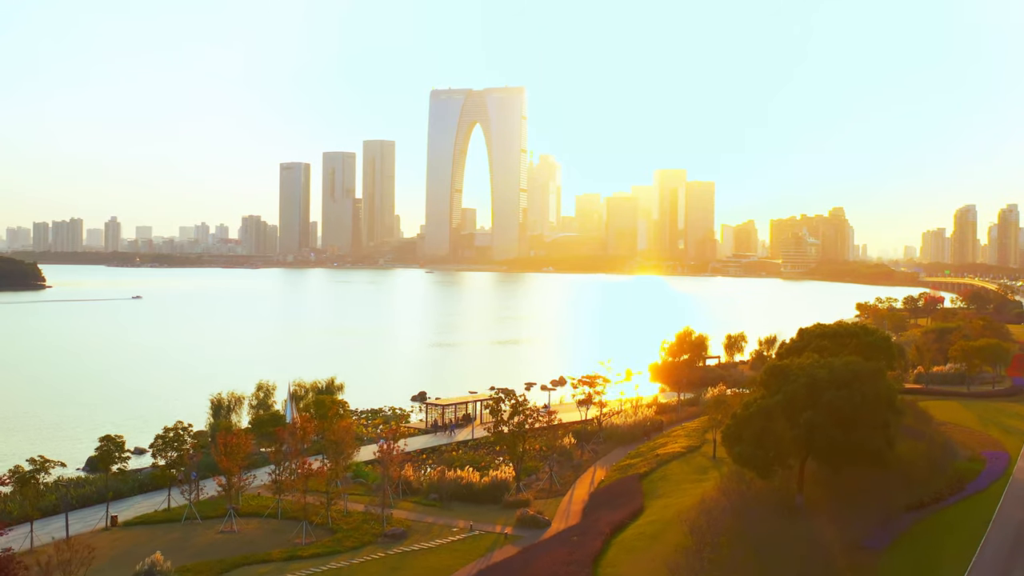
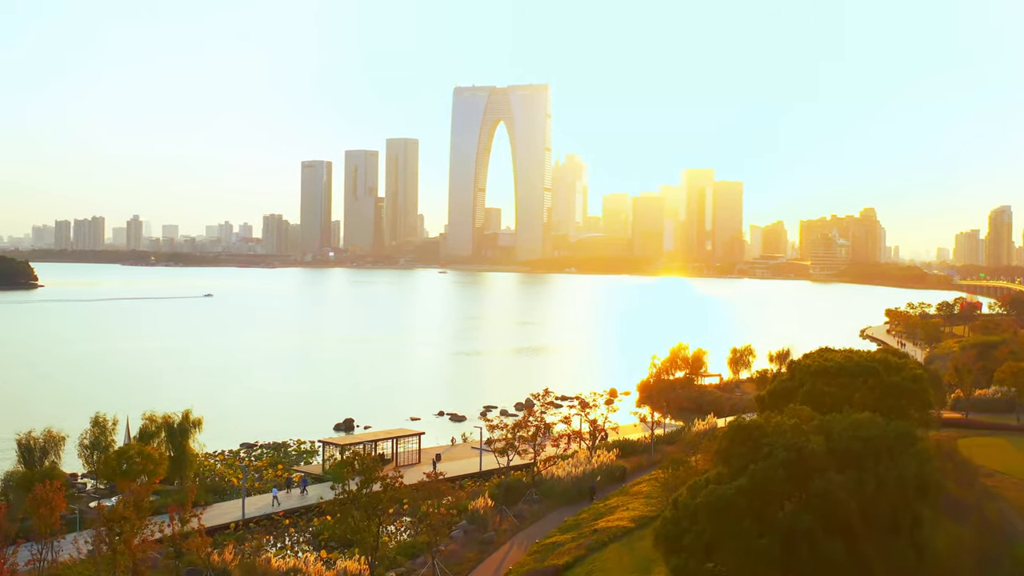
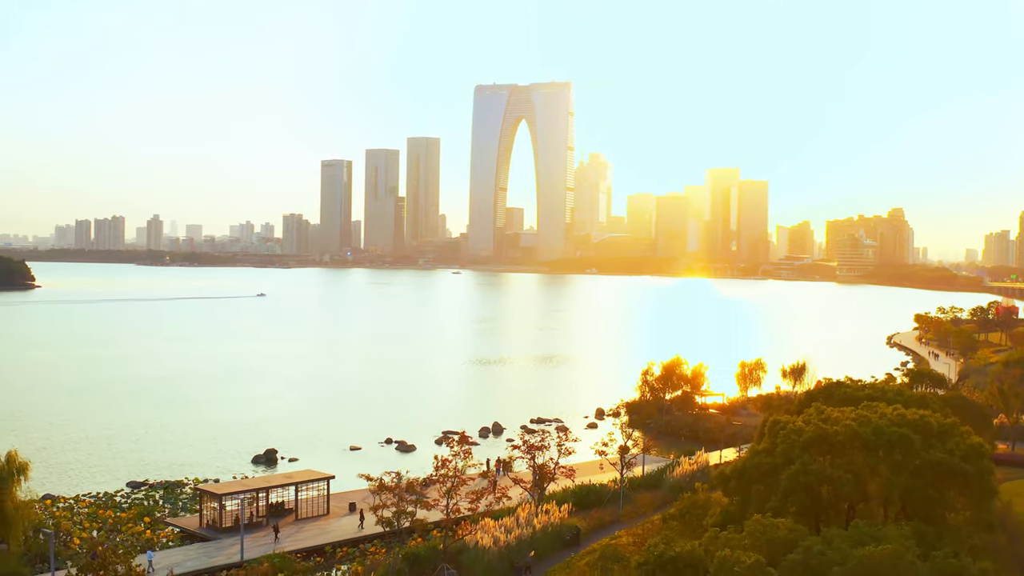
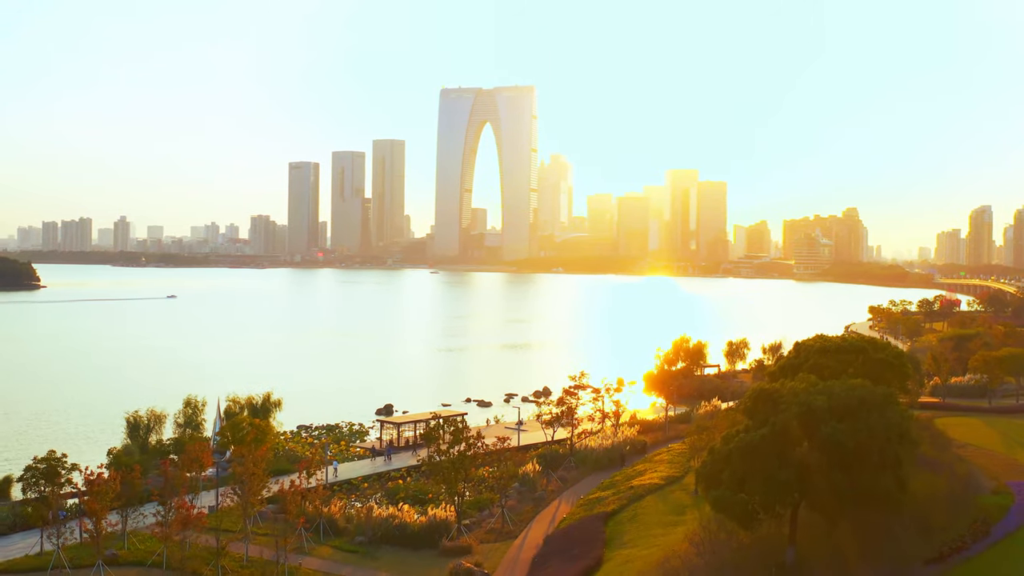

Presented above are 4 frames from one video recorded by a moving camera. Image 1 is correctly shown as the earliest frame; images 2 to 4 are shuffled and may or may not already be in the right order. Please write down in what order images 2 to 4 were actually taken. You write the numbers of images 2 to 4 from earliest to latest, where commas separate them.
4, 2, 3
